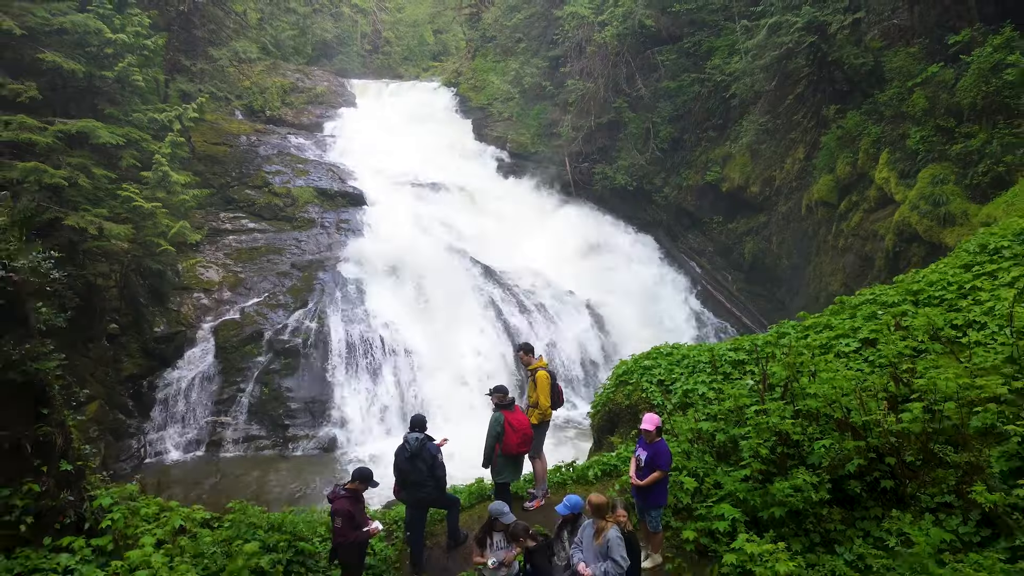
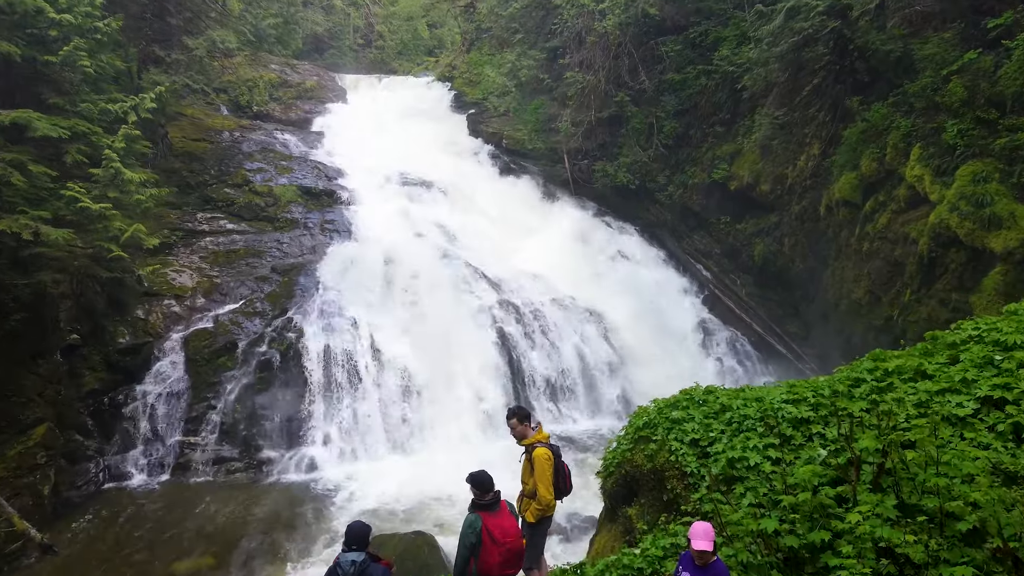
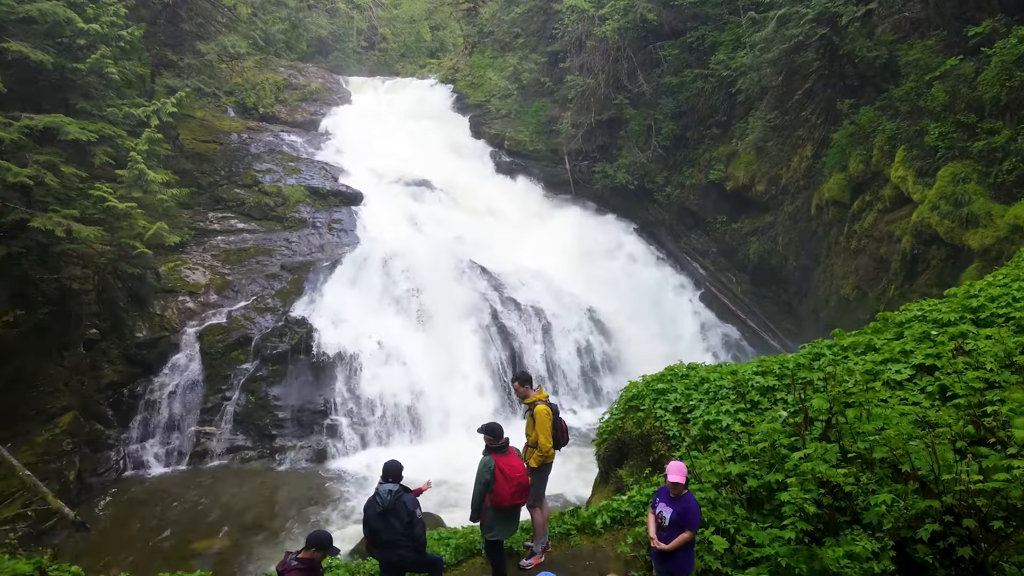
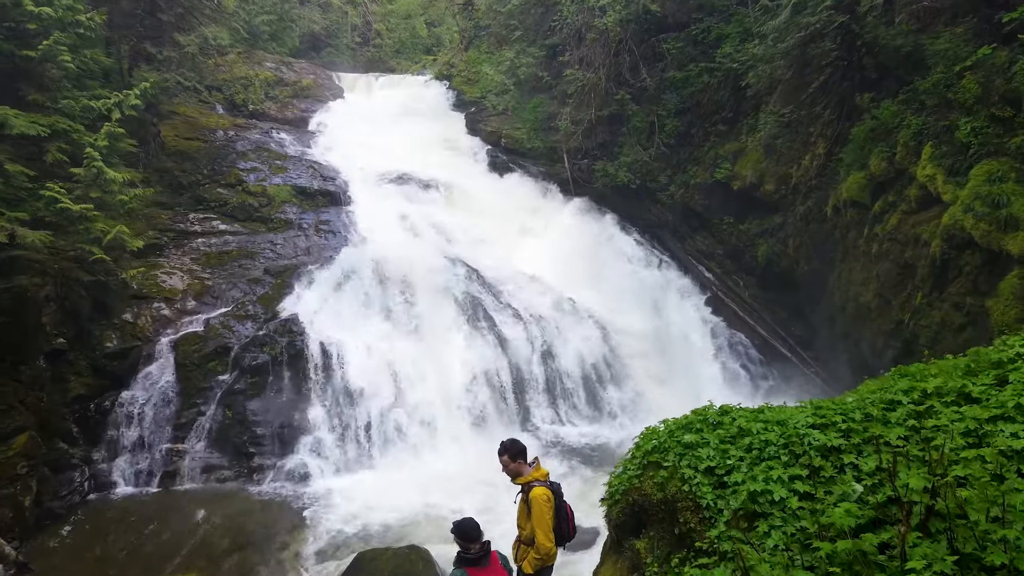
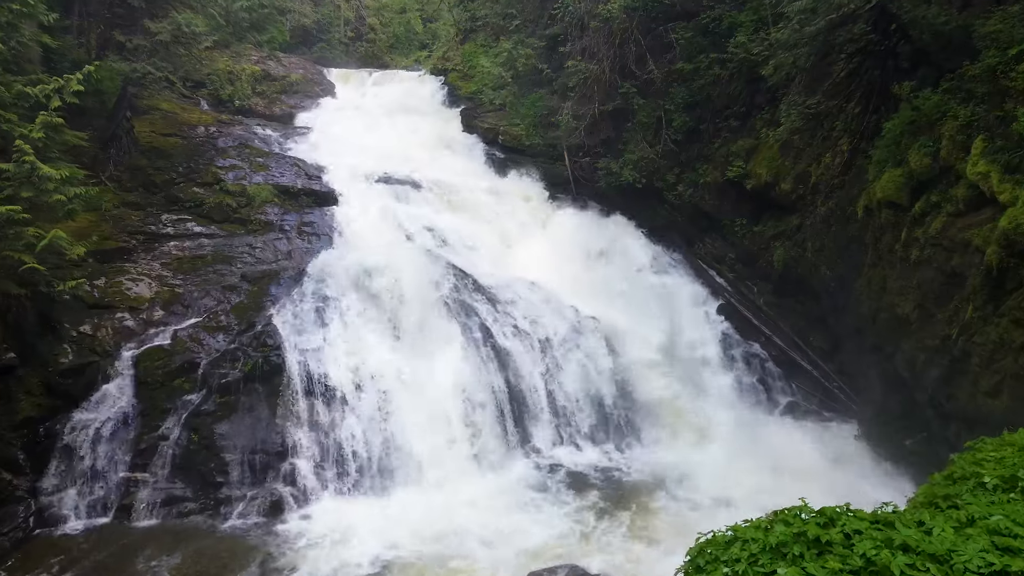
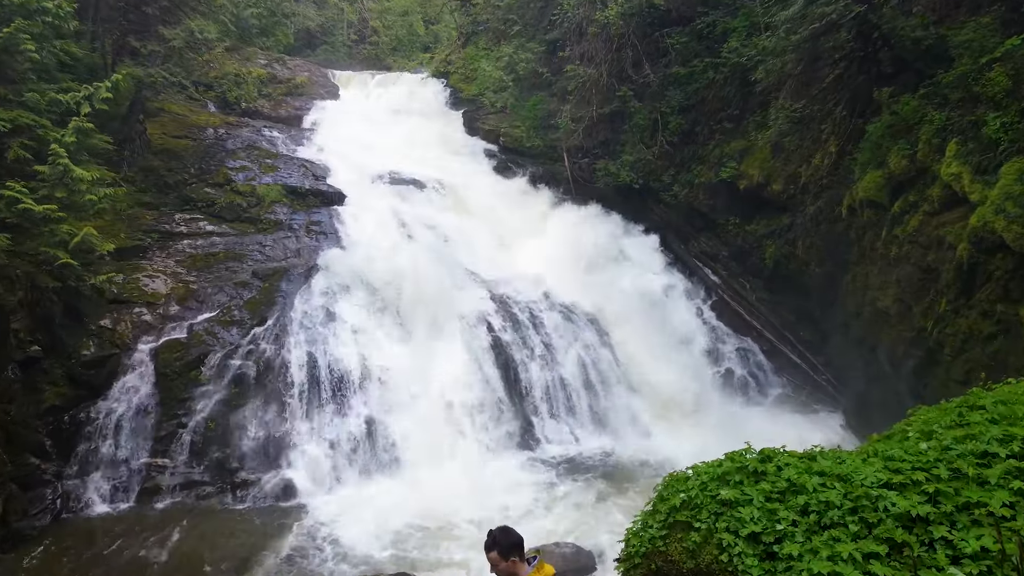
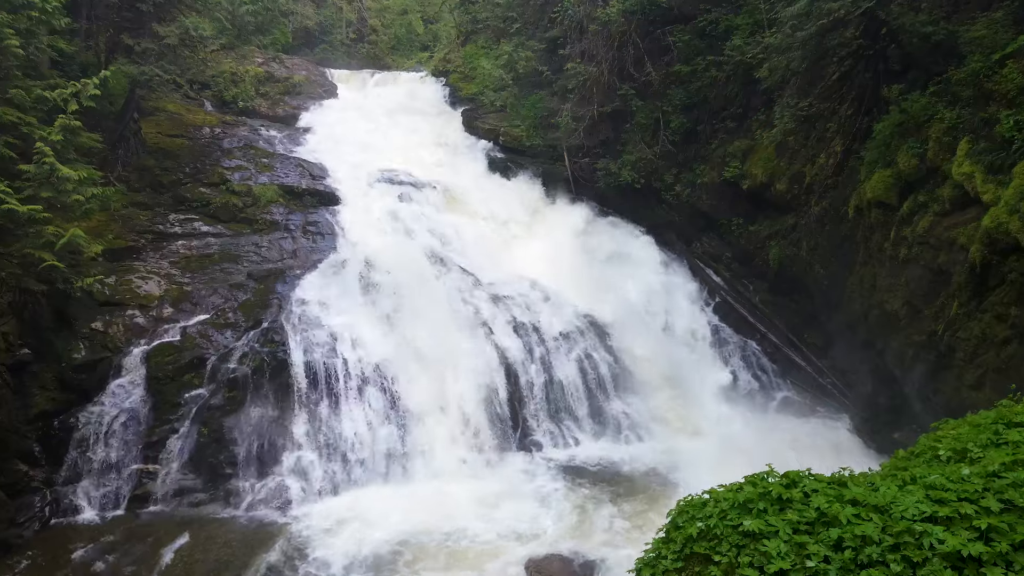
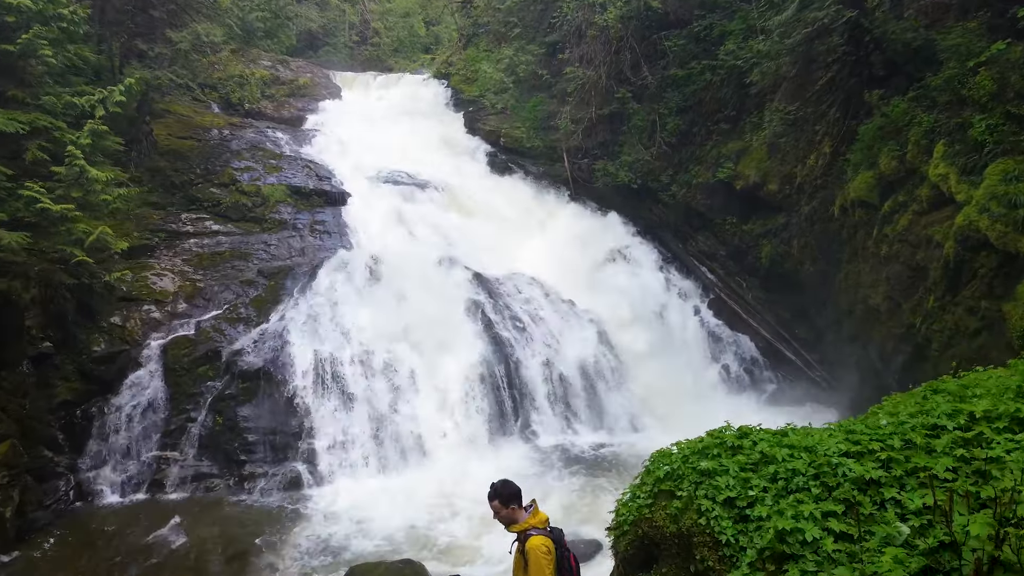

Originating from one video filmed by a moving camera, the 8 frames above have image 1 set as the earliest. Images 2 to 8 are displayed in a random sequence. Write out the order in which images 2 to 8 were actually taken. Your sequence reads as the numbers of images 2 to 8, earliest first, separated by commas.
3, 2, 4, 8, 6, 7, 5
